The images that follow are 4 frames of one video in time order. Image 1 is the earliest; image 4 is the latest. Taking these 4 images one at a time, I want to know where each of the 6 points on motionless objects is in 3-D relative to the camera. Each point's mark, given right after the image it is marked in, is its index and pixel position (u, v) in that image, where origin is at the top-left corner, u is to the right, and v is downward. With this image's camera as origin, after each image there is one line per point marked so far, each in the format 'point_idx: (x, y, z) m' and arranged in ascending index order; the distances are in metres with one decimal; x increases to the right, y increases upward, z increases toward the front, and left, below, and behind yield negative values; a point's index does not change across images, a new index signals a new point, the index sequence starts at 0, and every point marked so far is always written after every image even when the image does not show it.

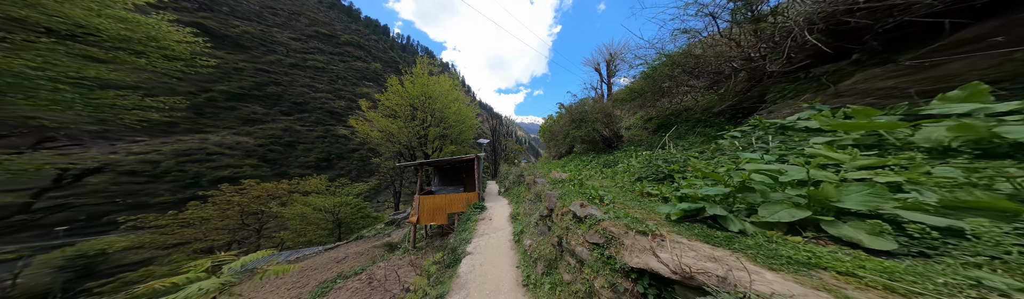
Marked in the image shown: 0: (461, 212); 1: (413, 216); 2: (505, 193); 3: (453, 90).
0: (-2.4, -2.8, +7.1) m
1: (-4.3, -2.8, +6.7) m
2: (-0.5, -2.9, +10.2) m
3: (-5.9, +6.0, +15.9) m
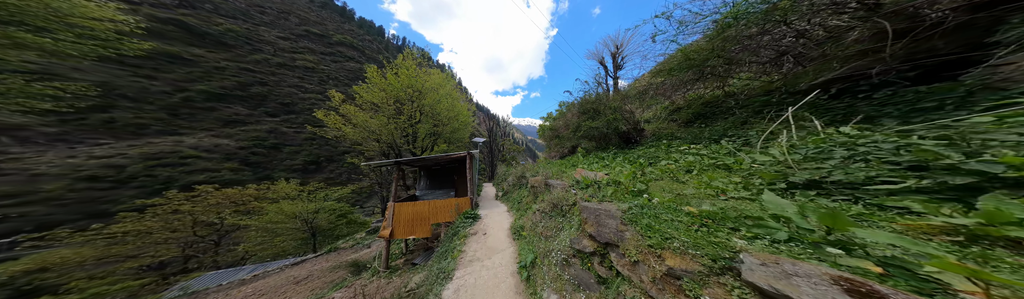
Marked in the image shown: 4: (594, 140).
0: (-2.4, -2.7, +5.8) m
1: (-4.3, -2.7, +5.3) m
2: (-0.5, -2.8, +8.9) m
3: (-6.2, +6.0, +14.6) m
4: (+4.1, +0.5, +7.7) m
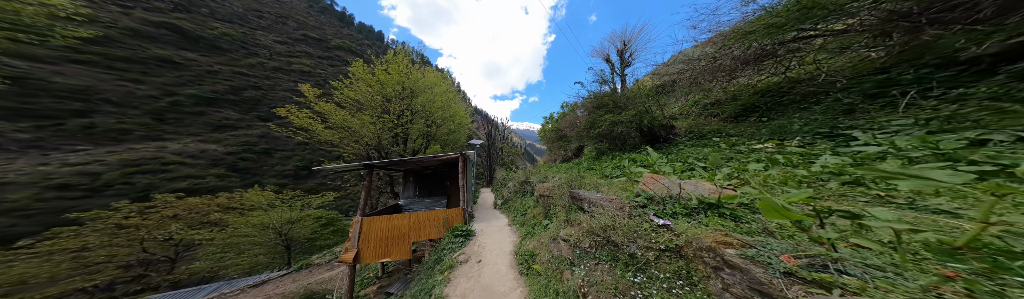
0: (-2.3, -2.6, +4.6) m
1: (-4.2, -2.7, +4.1) m
2: (-0.5, -2.8, +7.7) m
3: (-6.2, +5.8, +13.6) m
4: (+4.1, +0.5, +6.7) m
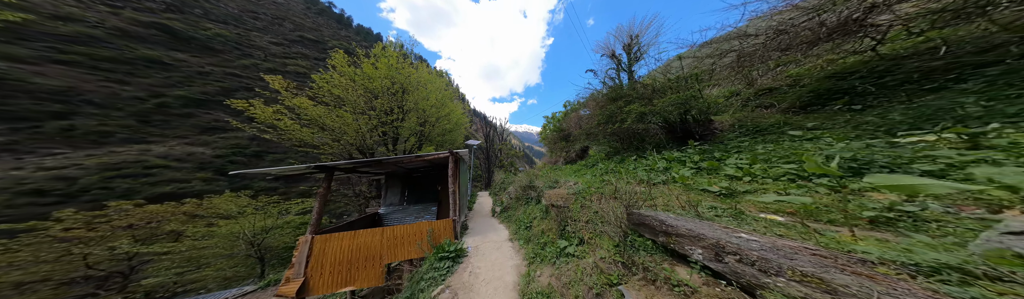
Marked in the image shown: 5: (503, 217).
0: (-2.2, -2.6, +3.6) m
1: (-4.2, -2.6, +3.1) m
2: (-0.5, -2.8, +6.8) m
3: (-6.3, +5.7, +12.7) m
4: (+4.2, +0.5, +5.8) m
5: (-0.4, -2.9, +6.6) m
